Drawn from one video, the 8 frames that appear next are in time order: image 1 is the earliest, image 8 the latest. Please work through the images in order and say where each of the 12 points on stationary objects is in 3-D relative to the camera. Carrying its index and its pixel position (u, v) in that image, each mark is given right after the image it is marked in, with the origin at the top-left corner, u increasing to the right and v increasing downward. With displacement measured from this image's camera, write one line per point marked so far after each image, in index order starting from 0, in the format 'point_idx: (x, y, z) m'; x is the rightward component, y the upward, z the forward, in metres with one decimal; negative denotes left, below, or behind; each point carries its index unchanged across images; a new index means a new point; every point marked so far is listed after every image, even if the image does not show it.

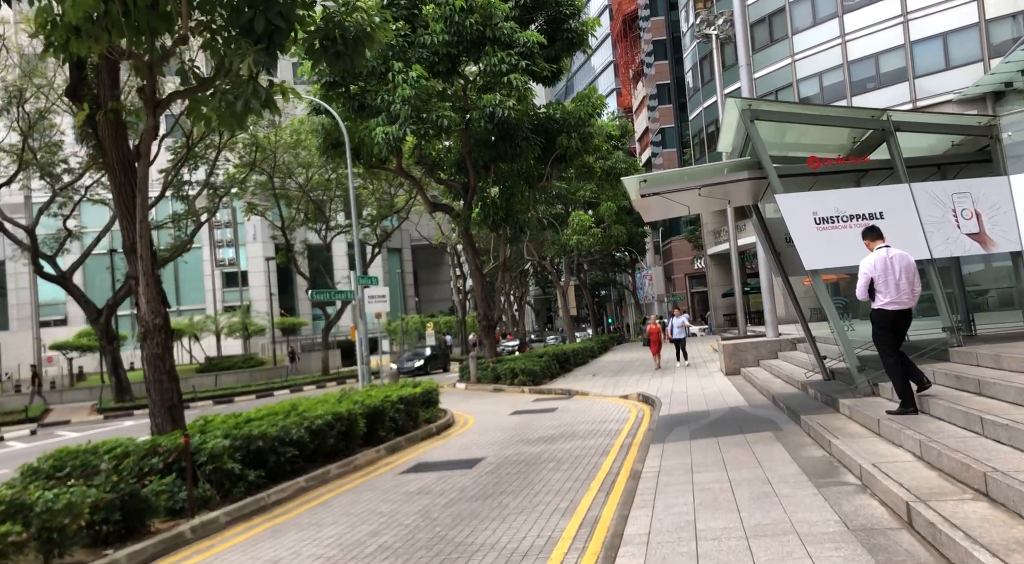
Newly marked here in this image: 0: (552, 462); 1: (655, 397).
0: (+0.4, -2.0, +9.8) m
1: (+2.4, -1.9, +15.0) m
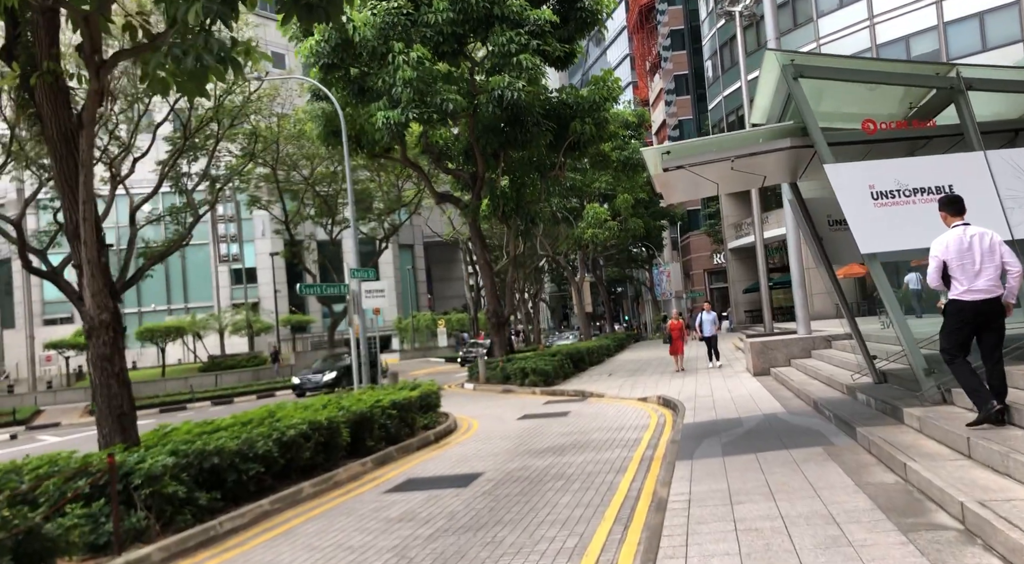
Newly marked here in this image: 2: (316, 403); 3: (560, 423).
0: (+0.4, -1.8, +8.4) m
1: (+2.5, -1.8, +13.6) m
2: (-2.4, -1.5, +11.1) m
3: (+0.7, -2.2, +14.0) m
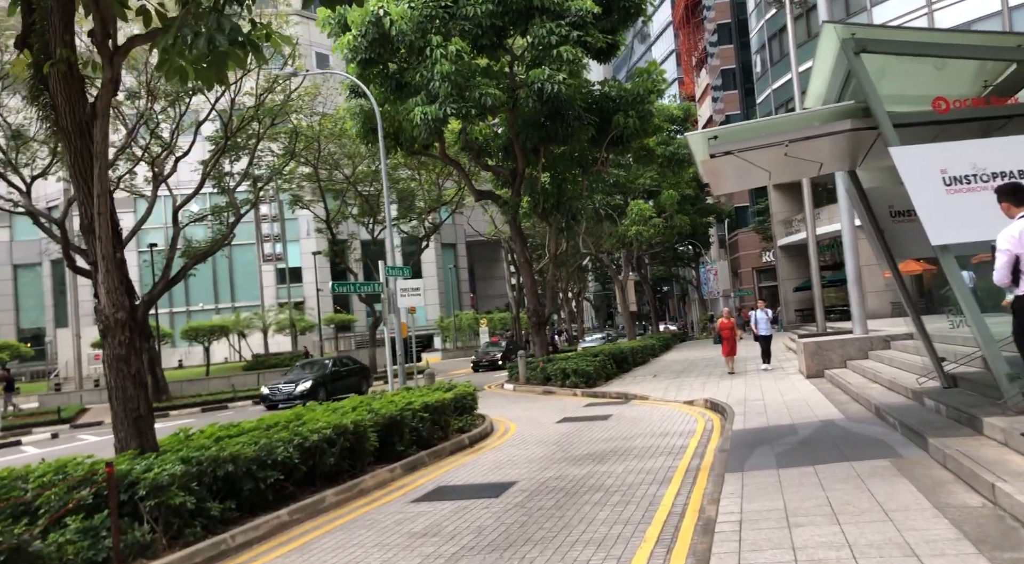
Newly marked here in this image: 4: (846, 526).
0: (+0.7, -1.8, +7.8) m
1: (+3.0, -1.8, +12.9) m
2: (-2.0, -1.5, +10.7) m
3: (+1.3, -2.2, +13.3) m
4: (+1.8, -1.3, +5.0) m
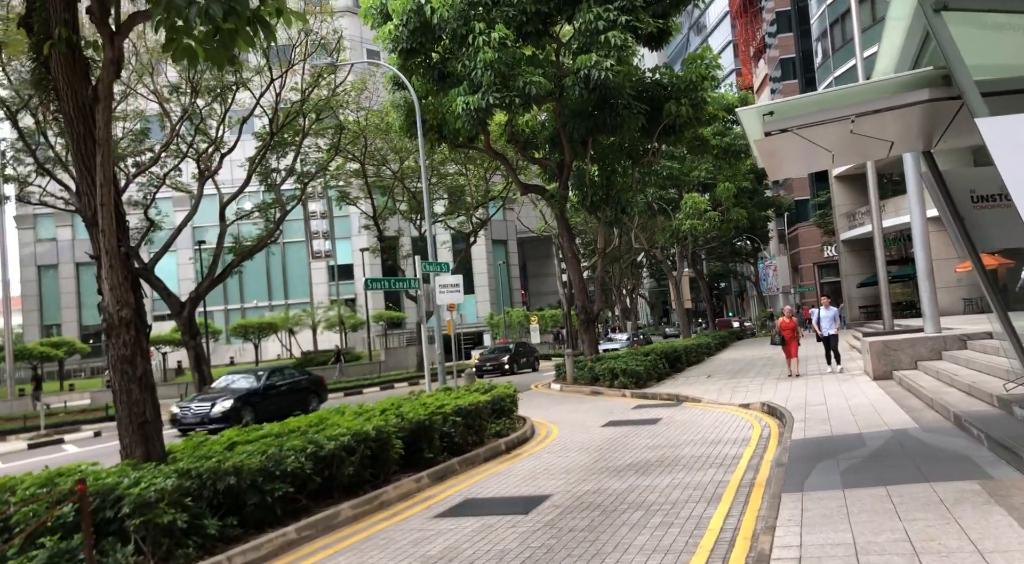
0: (+1.0, -1.8, +7.0) m
1: (+3.6, -1.7, +12.0) m
2: (-1.6, -1.4, +10.0) m
3: (+1.9, -2.1, +12.5) m
4: (+1.9, -1.3, +4.1) m
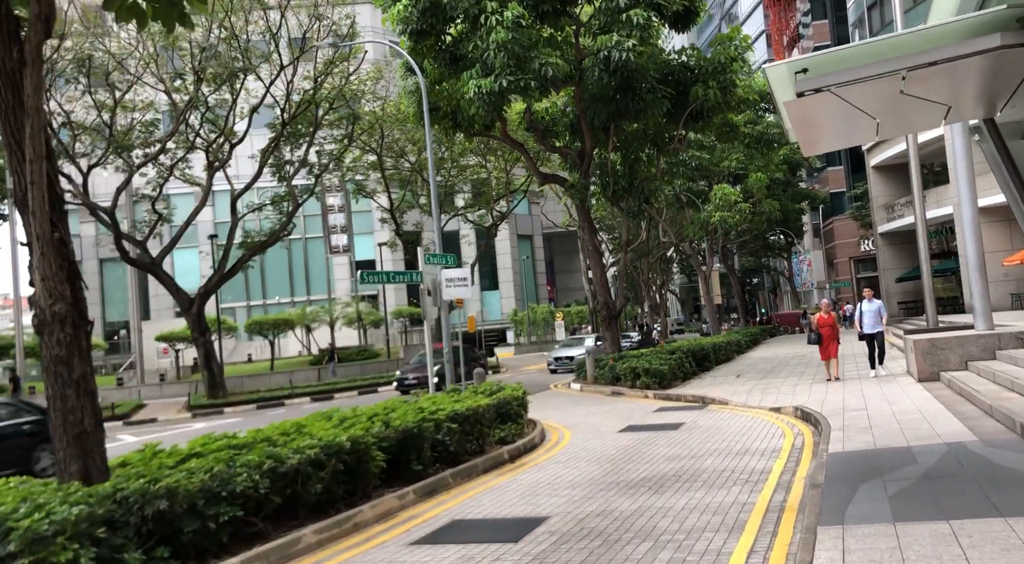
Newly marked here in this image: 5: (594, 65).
0: (+0.9, -1.7, +5.9) m
1: (+3.7, -1.6, +10.8) m
2: (-1.6, -1.3, +9.0) m
3: (+1.9, -2.0, +11.4) m
4: (+1.7, -1.2, +3.0) m
5: (+1.8, +4.6, +19.5) m
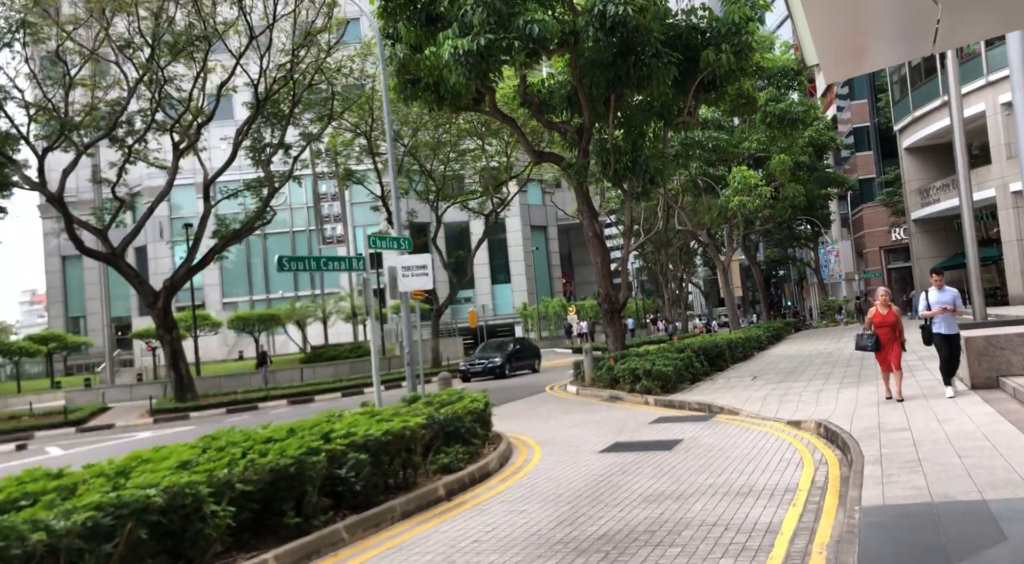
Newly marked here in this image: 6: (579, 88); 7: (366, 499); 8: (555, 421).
0: (+0.2, -1.6, +3.6) m
1: (+3.1, -1.4, +8.4) m
2: (-2.1, -1.2, +6.7) m
3: (+1.4, -1.8, +9.0) m
4: (+0.9, -1.1, +0.7) m
5: (+1.4, +4.8, +17.1) m
6: (+1.4, +4.2, +19.5) m
7: (-1.1, -1.7, +7.2) m
8: (+0.6, -2.1, +14.0) m
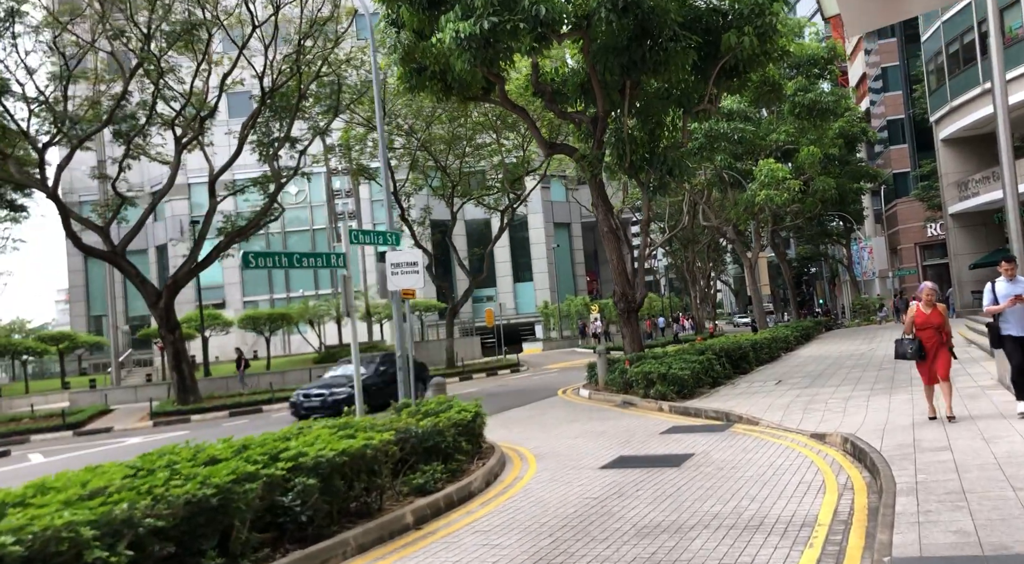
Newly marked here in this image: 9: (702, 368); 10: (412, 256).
0: (-0.1, -1.6, +2.6) m
1: (+3.0, -1.4, +7.3) m
2: (-2.4, -1.2, +5.8) m
3: (+1.3, -1.8, +8.0) m
4: (+0.5, -1.1, -0.4) m
5: (+1.5, +4.9, +16.0) m
6: (+1.6, +4.2, +18.5) m
7: (-1.3, -1.7, +6.3) m
8: (+0.7, -2.1, +13.0) m
9: (+3.3, -1.5, +15.6) m
10: (-1.3, +0.3, +11.4) m
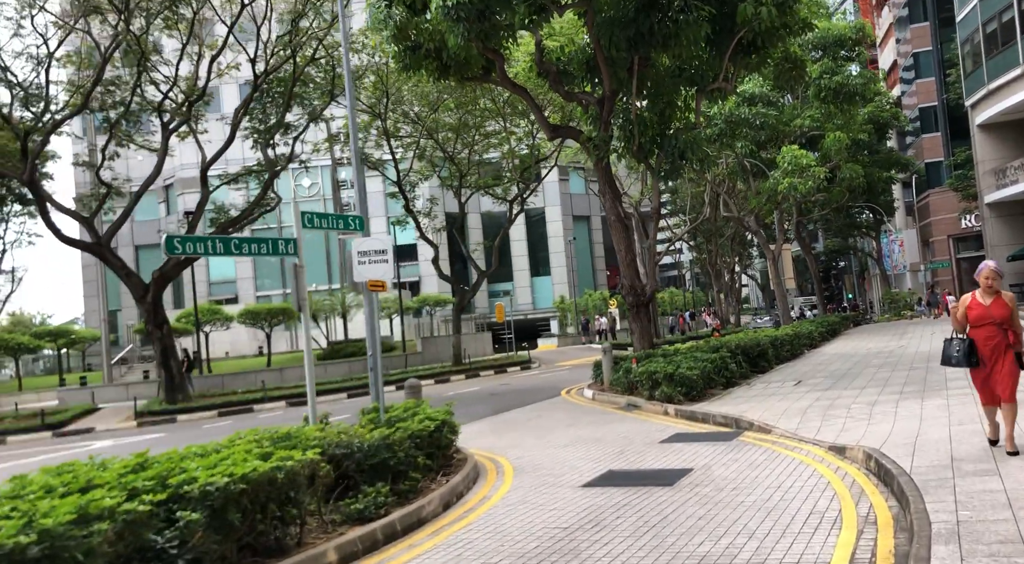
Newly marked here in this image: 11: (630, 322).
0: (-0.6, -1.5, +1.4) m
1: (+2.6, -1.3, +5.9) m
2: (-2.7, -1.1, +4.6) m
3: (+1.0, -1.7, +6.7) m
4: (0.0, -1.1, -1.6) m
5: (+1.4, +5.0, +14.7) m
6: (+1.6, +4.4, +17.2) m
7: (-1.7, -1.6, +5.0) m
8: (+0.5, -2.0, +11.7) m
9: (+3.2, -1.3, +14.2) m
10: (-1.5, +0.4, +10.2) m
11: (+2.5, -0.9, +19.2) m
